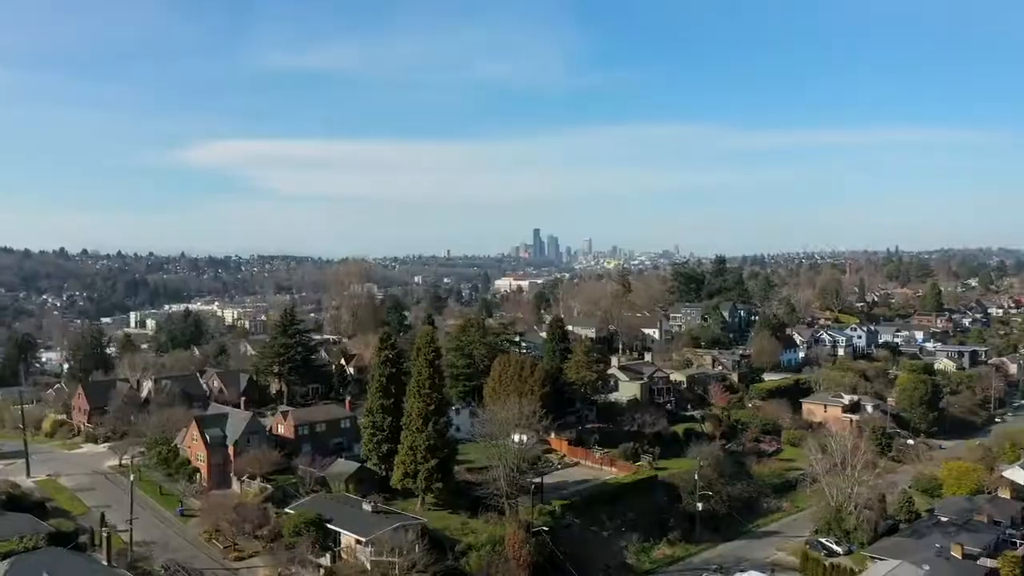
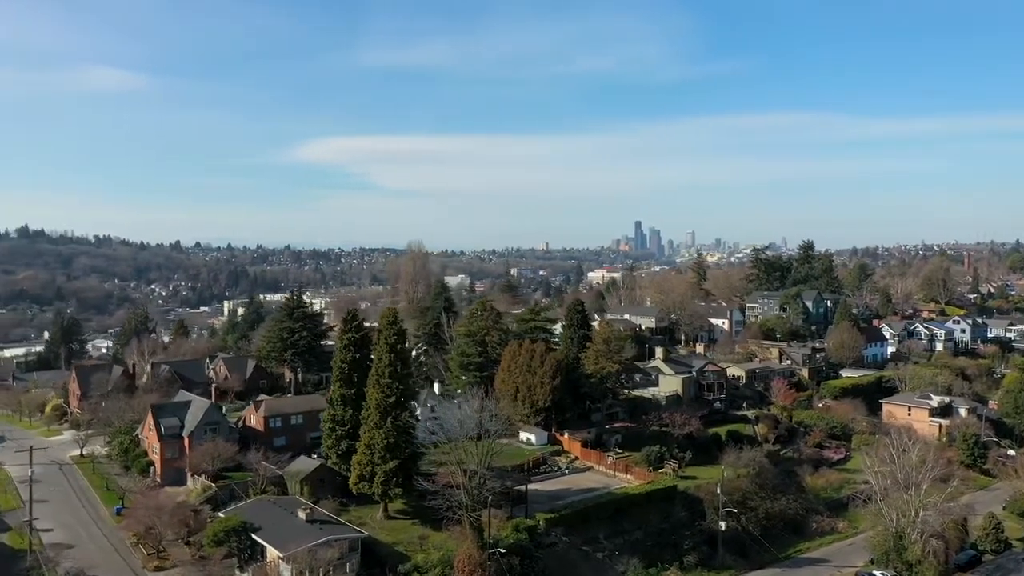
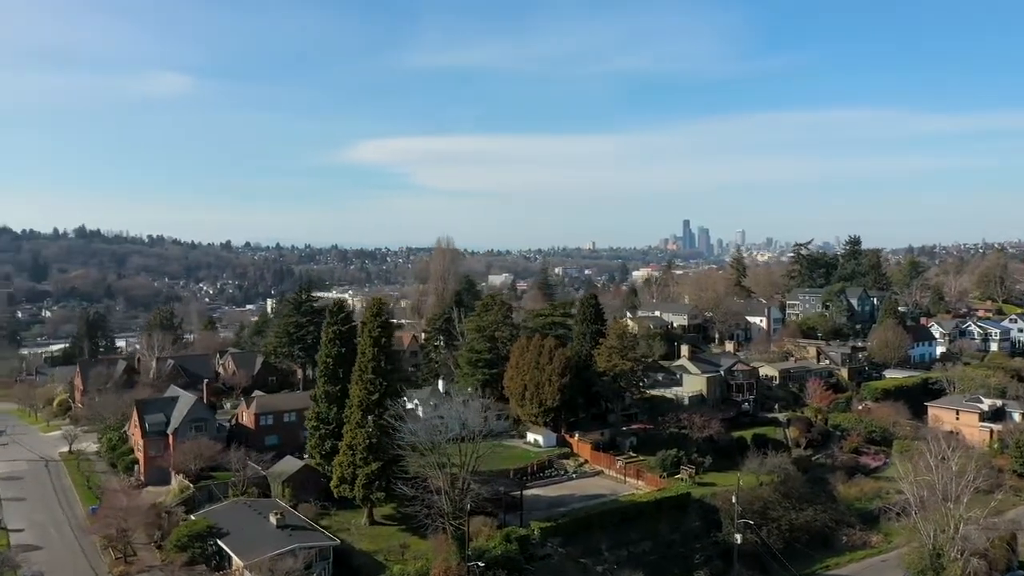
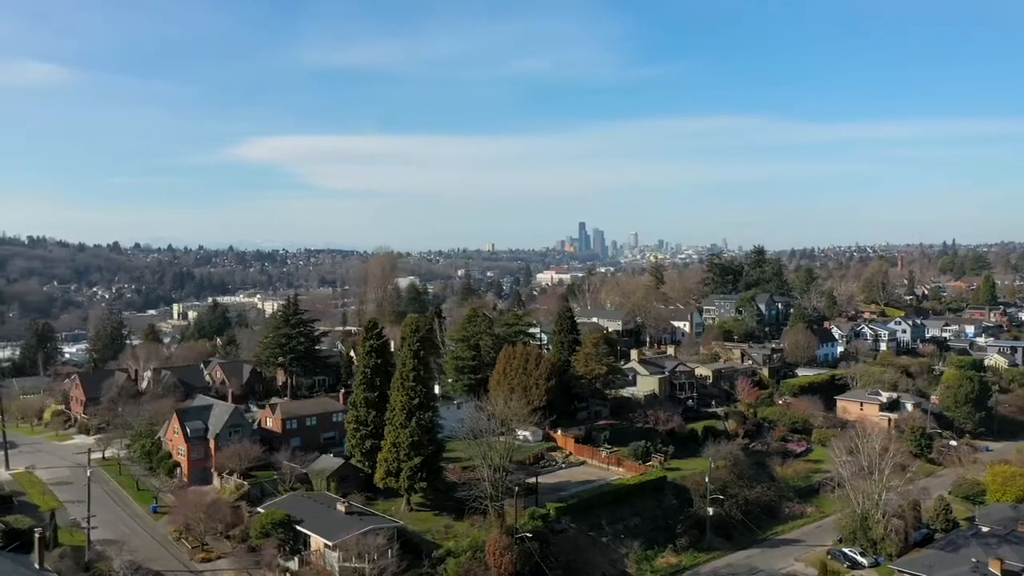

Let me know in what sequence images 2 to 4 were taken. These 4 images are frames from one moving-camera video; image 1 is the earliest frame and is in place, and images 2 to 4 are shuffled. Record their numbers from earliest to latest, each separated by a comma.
4, 2, 3
